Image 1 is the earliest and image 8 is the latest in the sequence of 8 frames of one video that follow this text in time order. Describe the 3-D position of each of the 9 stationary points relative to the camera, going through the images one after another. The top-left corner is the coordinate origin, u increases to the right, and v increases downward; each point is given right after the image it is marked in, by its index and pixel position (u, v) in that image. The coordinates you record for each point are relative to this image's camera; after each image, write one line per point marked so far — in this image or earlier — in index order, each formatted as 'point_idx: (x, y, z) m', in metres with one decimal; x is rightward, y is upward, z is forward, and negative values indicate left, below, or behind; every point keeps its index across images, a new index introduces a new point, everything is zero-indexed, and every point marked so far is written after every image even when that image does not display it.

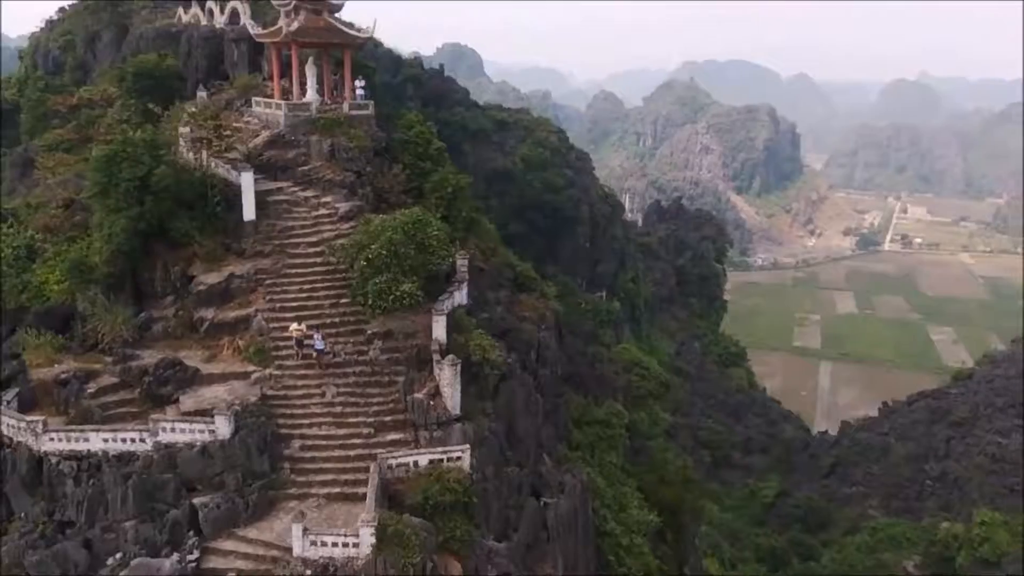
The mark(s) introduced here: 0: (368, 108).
0: (-2.6, +3.5, +17.1) m
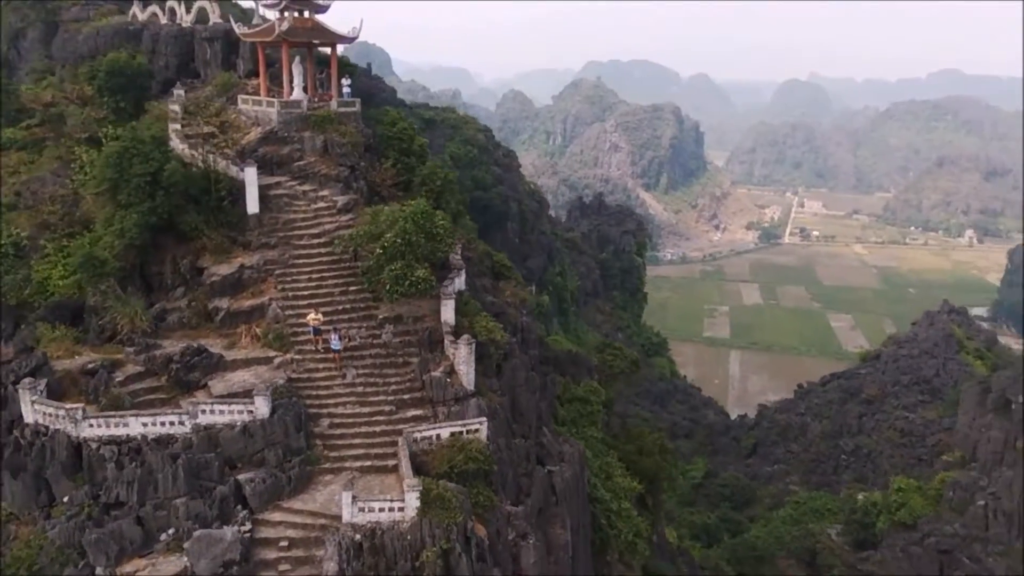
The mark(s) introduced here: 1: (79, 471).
0: (-3.1, +3.7, +17.8) m
1: (-5.7, -2.4, +11.5) m
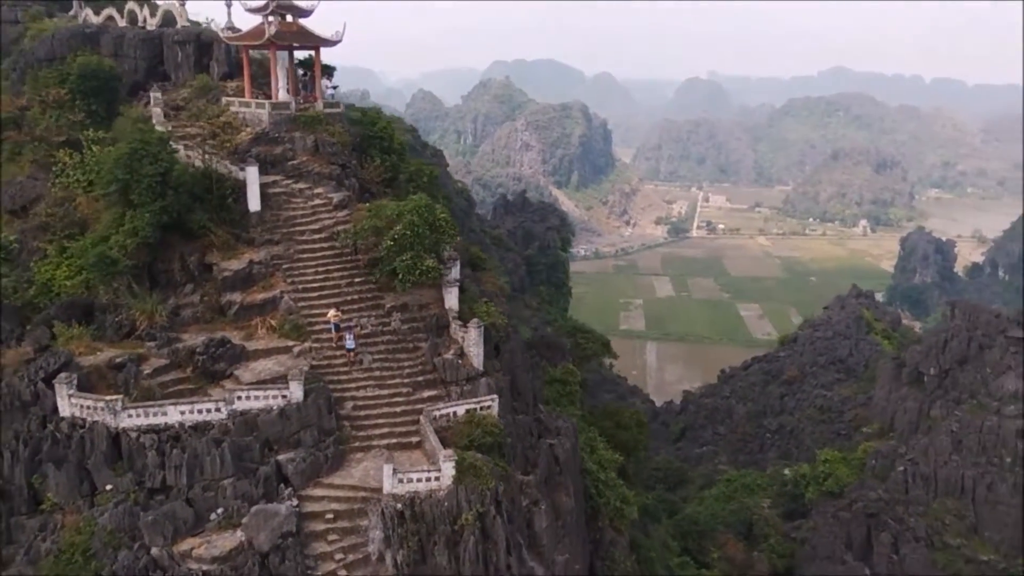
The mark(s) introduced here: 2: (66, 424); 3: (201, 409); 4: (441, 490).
0: (-3.6, +3.8, +18.5) m
1: (-5.4, -2.4, +11.9) m
2: (-6.2, -1.9, +12.1) m
3: (-4.3, -1.7, +12.2) m
4: (-1.0, -2.7, +11.9) m
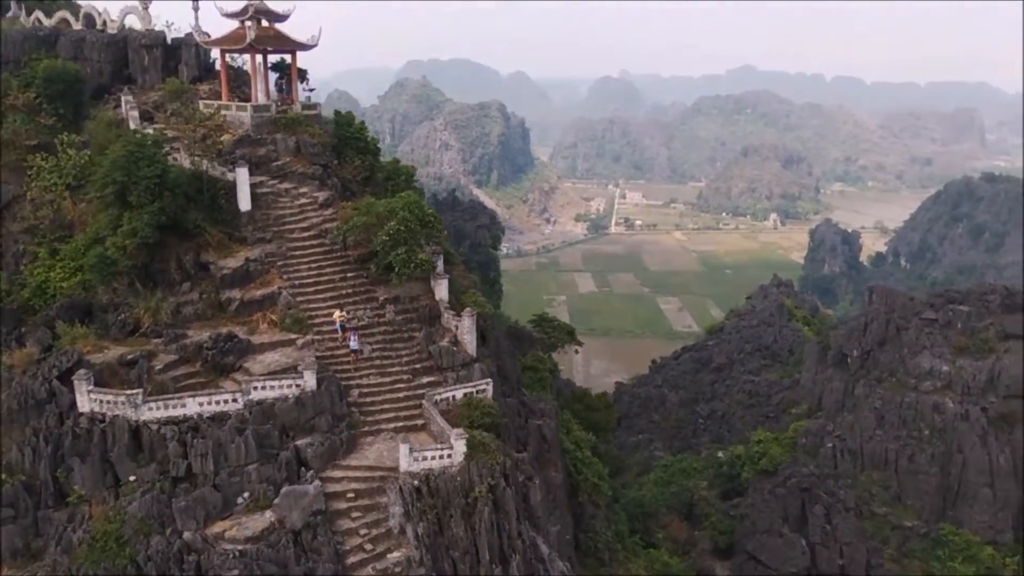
0: (-4.2, +3.9, +19.0) m
1: (-5.3, -2.3, +12.4) m
2: (-6.1, -1.9, +12.5) m
3: (-4.3, -1.6, +12.7) m
4: (-0.9, -2.6, +12.7) m
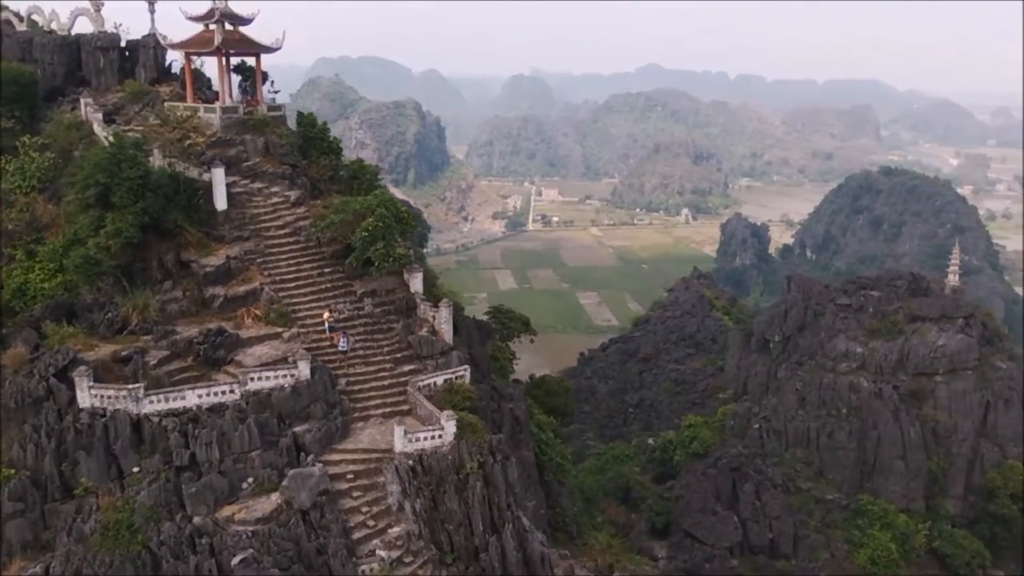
0: (-5.1, +4.0, +19.6) m
1: (-5.4, -2.3, +12.8) m
2: (-6.2, -1.9, +12.8) m
3: (-4.5, -1.6, +13.2) m
4: (-1.0, -2.4, +13.6) m
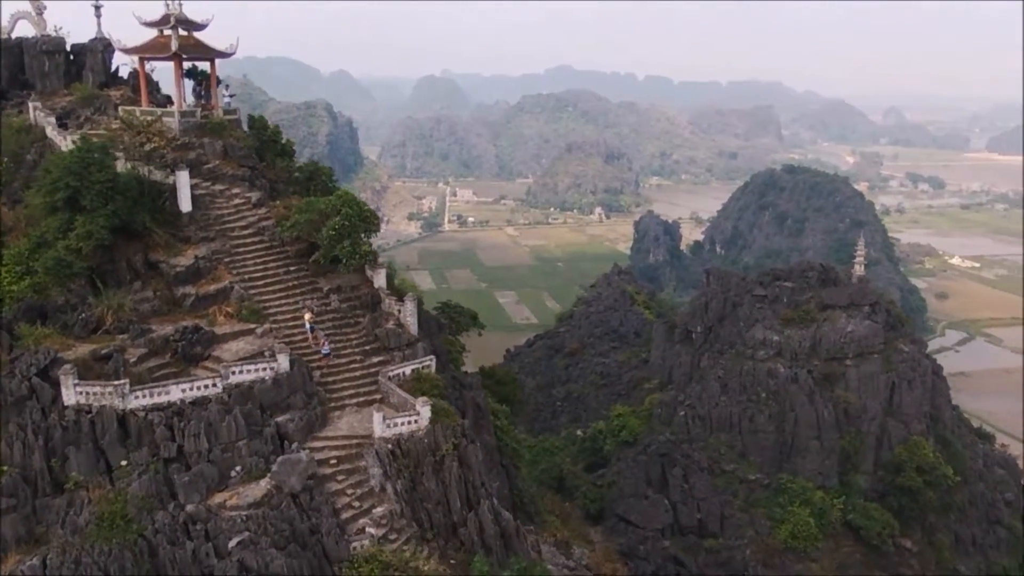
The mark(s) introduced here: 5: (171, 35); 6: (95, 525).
0: (-6.3, +4.0, +20.0) m
1: (-5.8, -2.3, +13.3) m
2: (-6.6, -1.9, +13.2) m
3: (-4.9, -1.5, +13.8) m
4: (-1.5, -2.3, +14.5) m
5: (-7.2, +5.4, +18.6) m
6: (-5.9, -3.3, +12.3) m
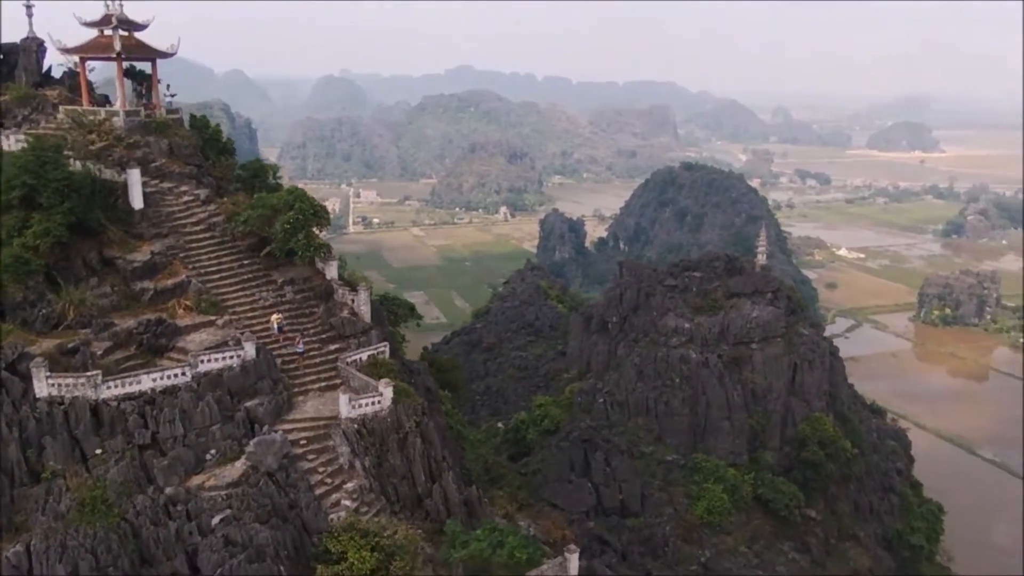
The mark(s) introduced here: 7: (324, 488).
0: (-7.7, +4.1, +20.3) m
1: (-6.4, -2.2, +13.7) m
2: (-7.2, -1.8, +13.5) m
3: (-5.5, -1.4, +14.3) m
4: (-2.2, -2.1, +15.3) m
5: (-8.6, +5.4, +18.9) m
6: (-6.3, -3.2, +12.7) m
7: (-3.0, -3.2, +14.0) m
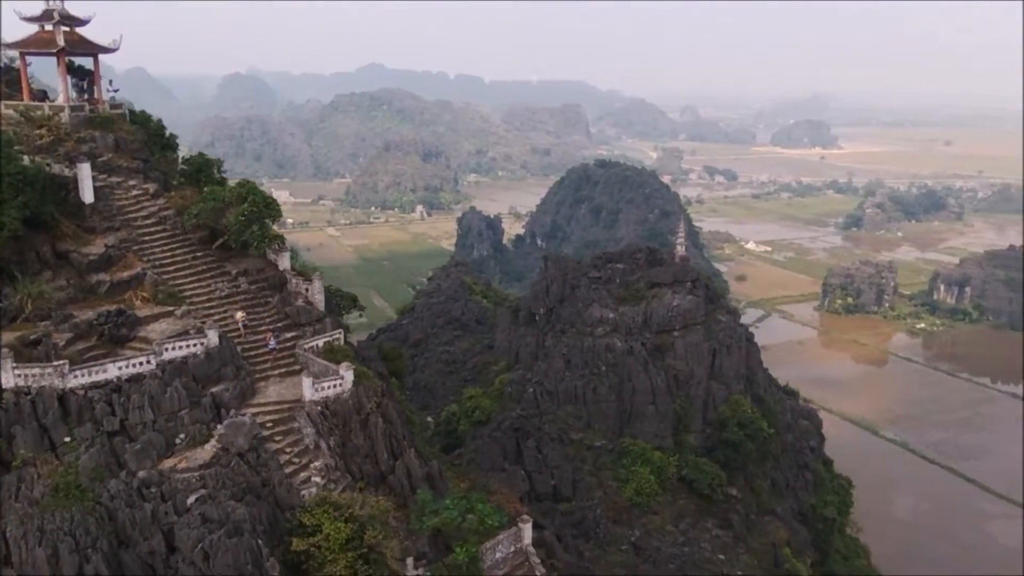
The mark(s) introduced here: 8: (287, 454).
0: (-9.1, +4.2, +20.3) m
1: (-7.0, -2.0, +13.9) m
2: (-7.8, -1.6, +13.7) m
3: (-6.2, -1.2, +14.6) m
4: (-3.0, -1.9, +15.9) m
5: (-9.8, +5.5, +18.9) m
6: (-6.8, -3.1, +13.0) m
7: (-3.7, -3.0, +14.6) m
8: (-3.8, -2.8, +14.7) m
